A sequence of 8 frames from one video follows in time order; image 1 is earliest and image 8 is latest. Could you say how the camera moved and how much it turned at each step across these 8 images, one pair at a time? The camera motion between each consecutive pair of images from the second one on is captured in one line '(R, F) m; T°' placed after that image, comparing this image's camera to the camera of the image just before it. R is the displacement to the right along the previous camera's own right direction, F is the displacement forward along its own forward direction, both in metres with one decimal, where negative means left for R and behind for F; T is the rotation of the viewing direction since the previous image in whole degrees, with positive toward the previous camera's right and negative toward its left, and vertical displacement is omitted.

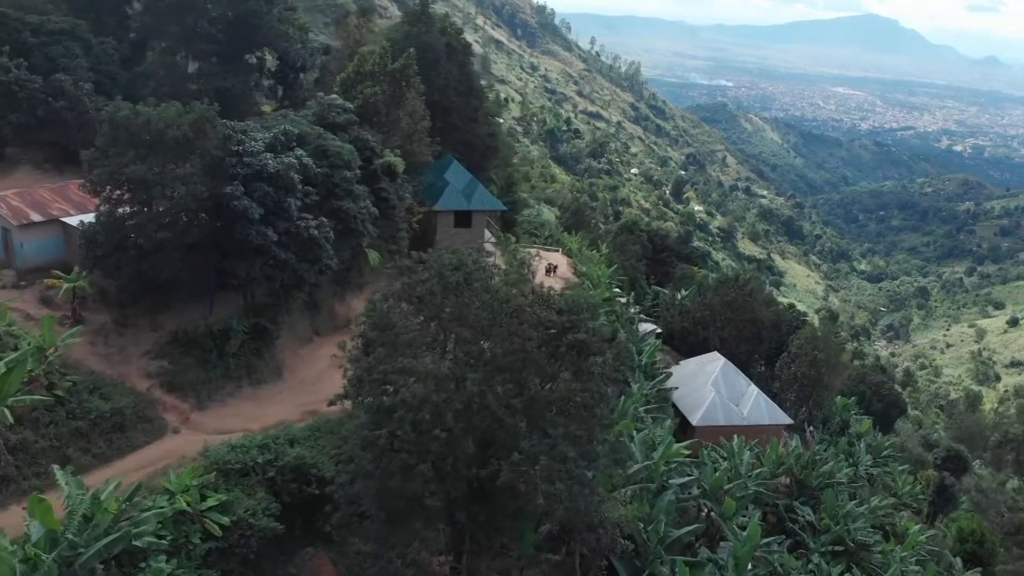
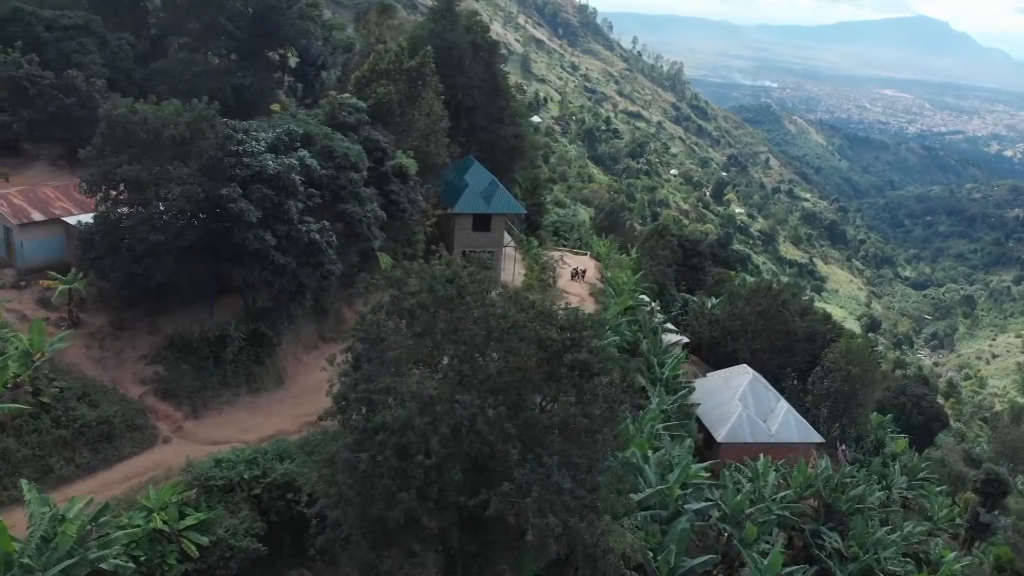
(+0.6, +0.9) m; -3°
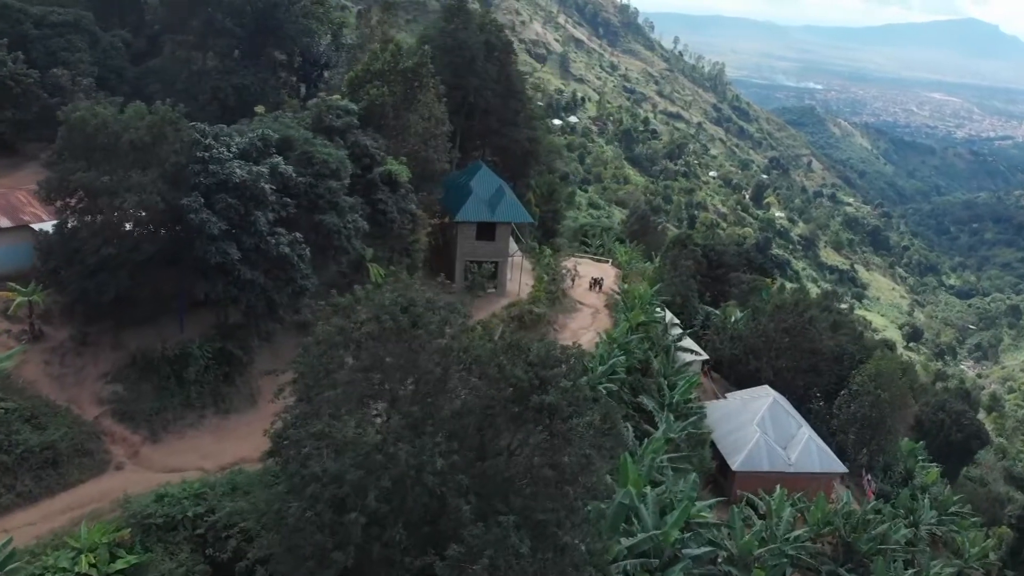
(+1.0, +1.5) m; -3°
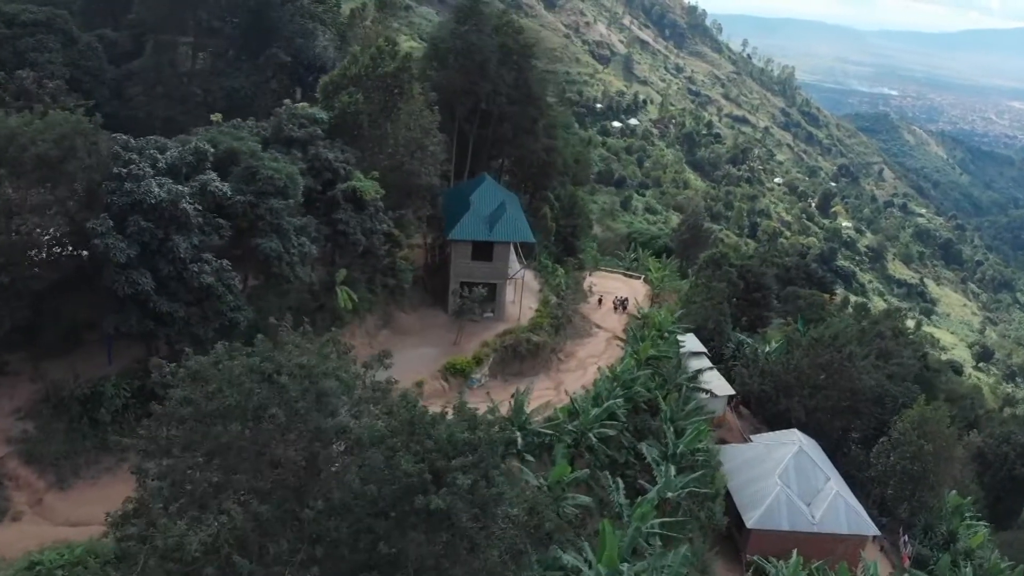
(+1.8, +2.4) m; -4°
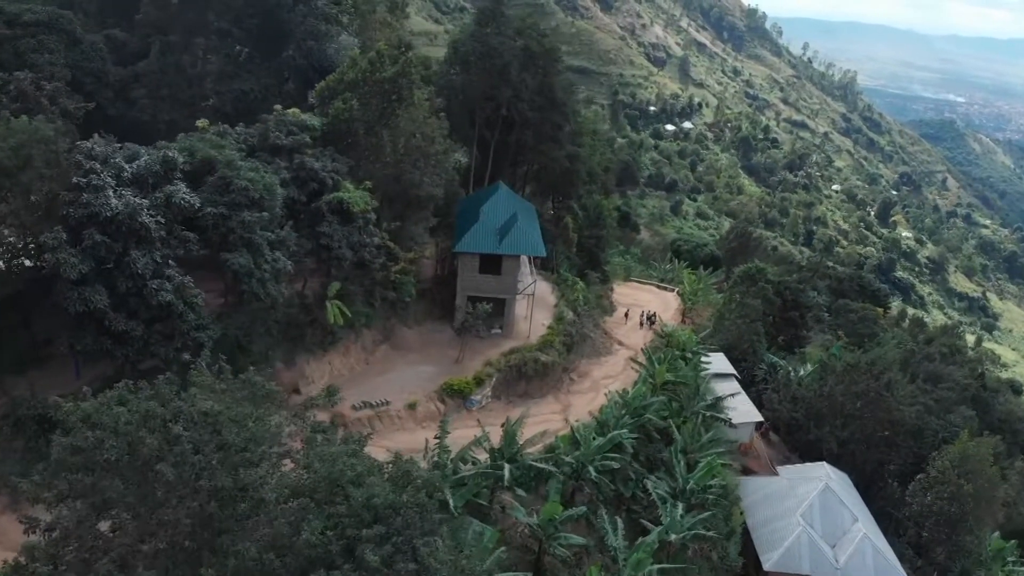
(+1.2, +1.2) m; -4°
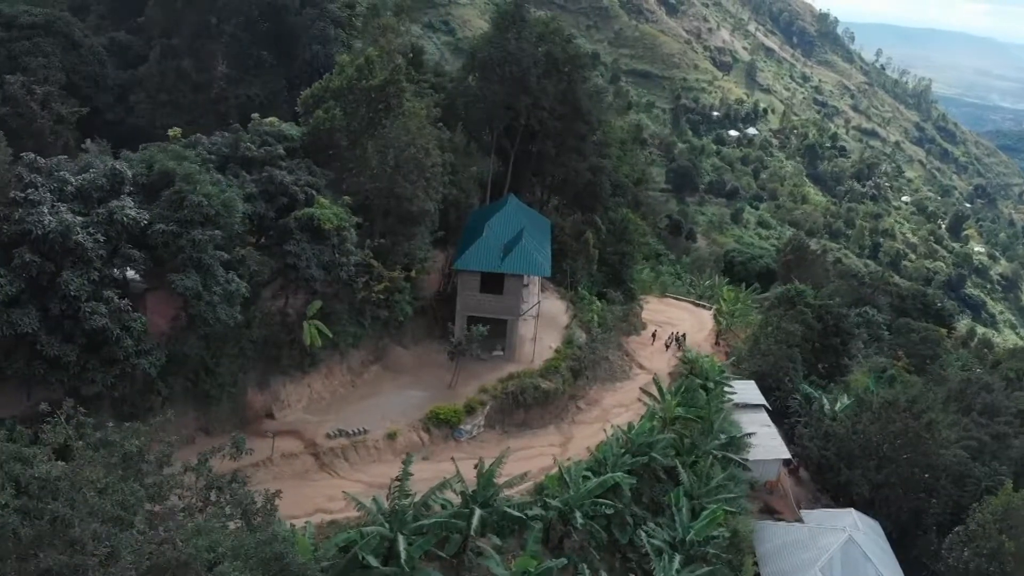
(+1.5, +1.4) m; -4°
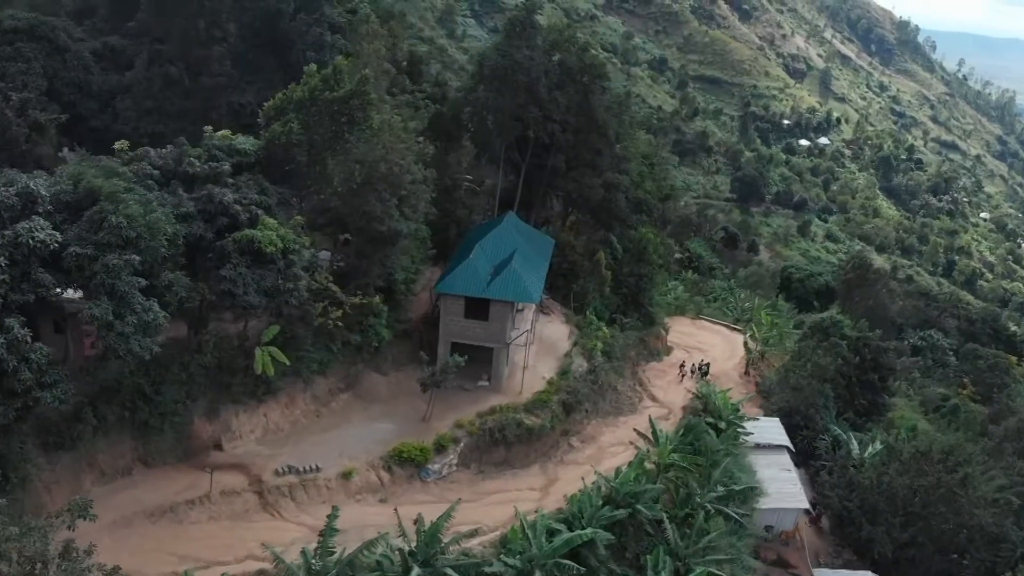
(+1.9, +1.6) m; -4°
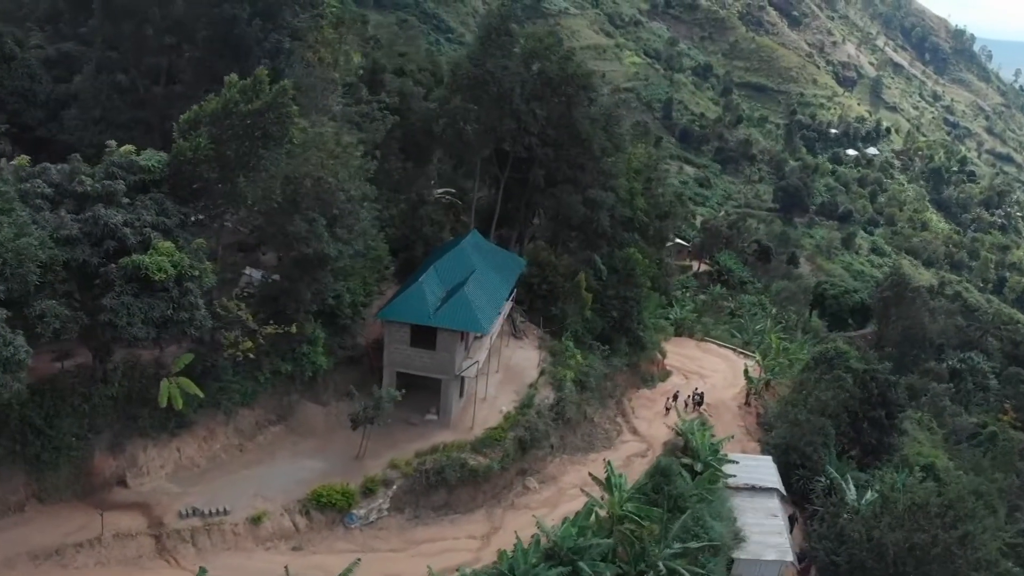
(+2.1, +1.6) m; -3°
